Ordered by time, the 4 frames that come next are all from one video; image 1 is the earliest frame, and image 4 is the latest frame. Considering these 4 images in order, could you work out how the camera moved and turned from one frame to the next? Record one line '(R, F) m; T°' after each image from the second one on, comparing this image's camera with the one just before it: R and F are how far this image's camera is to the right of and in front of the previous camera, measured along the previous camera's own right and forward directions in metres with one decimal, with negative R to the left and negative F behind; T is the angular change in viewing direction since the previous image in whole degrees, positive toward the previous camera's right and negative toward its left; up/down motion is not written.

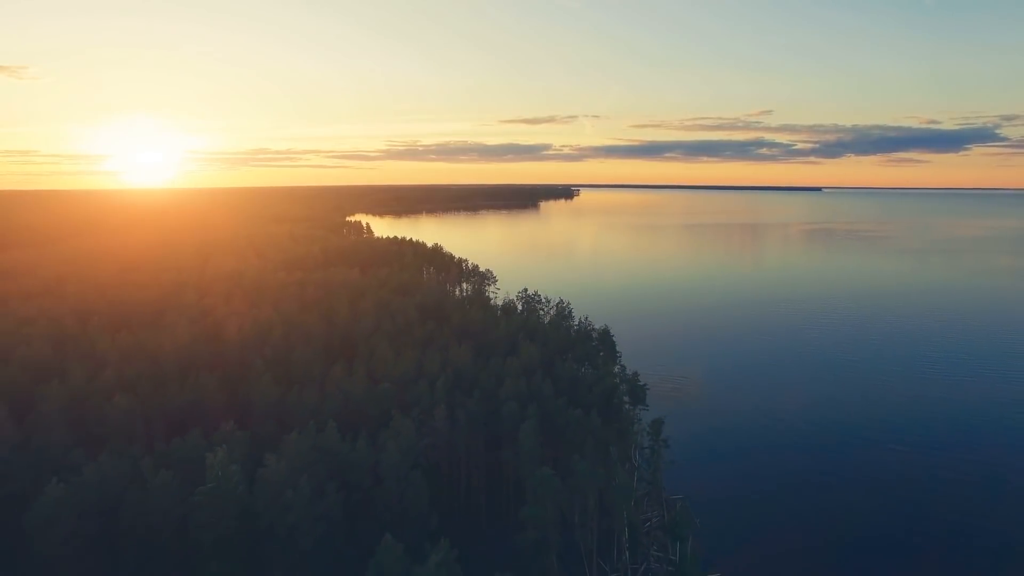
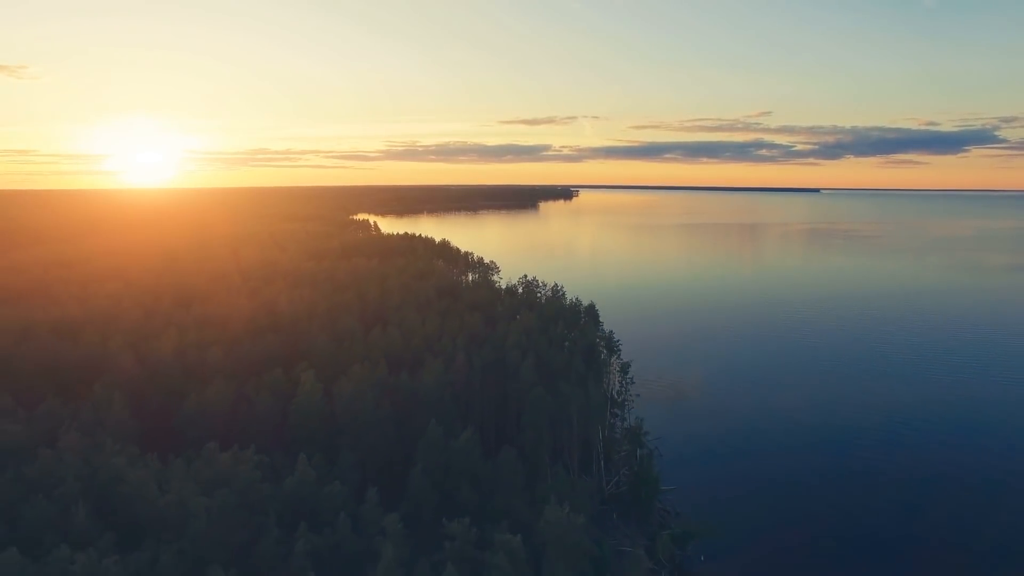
(-0.2, -7.7) m; 0°
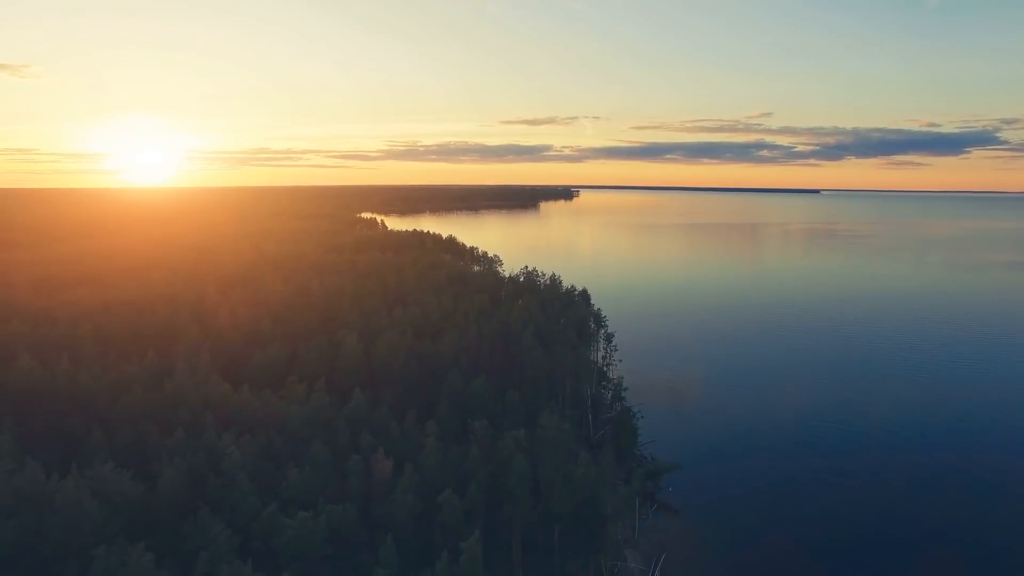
(-0.2, -6.2) m; 0°
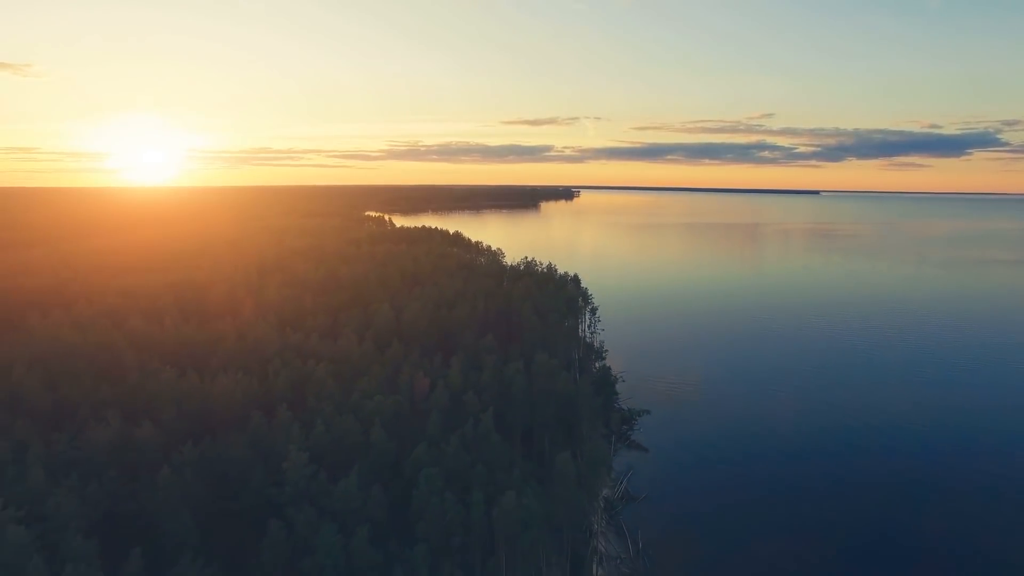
(0.0, -7.9) m; 0°
